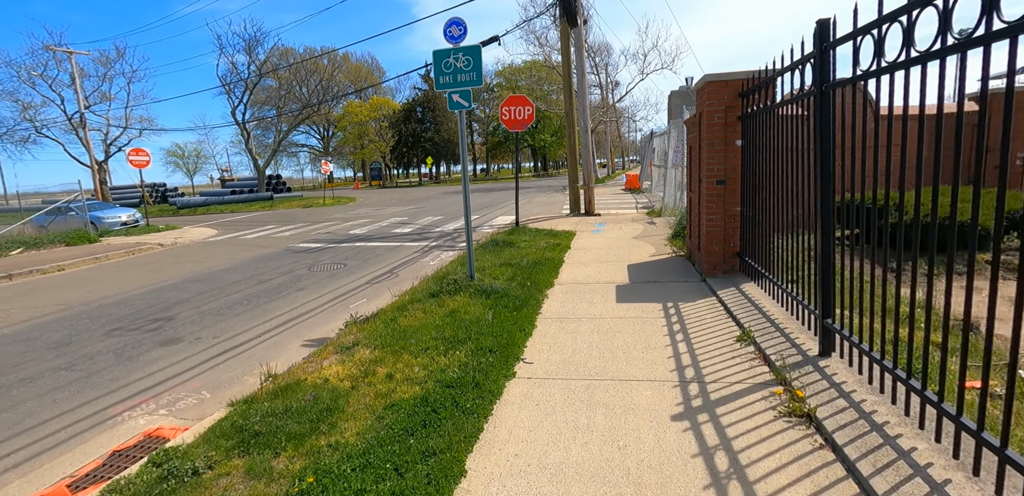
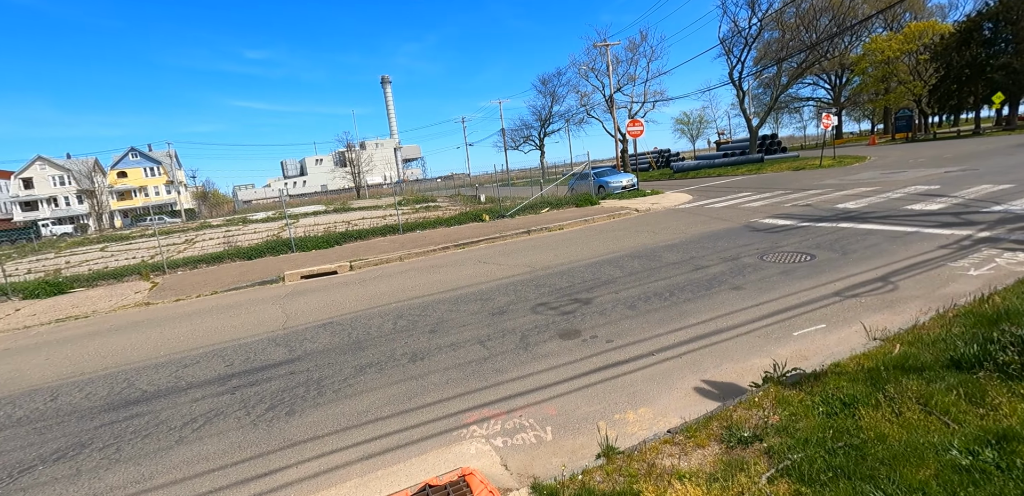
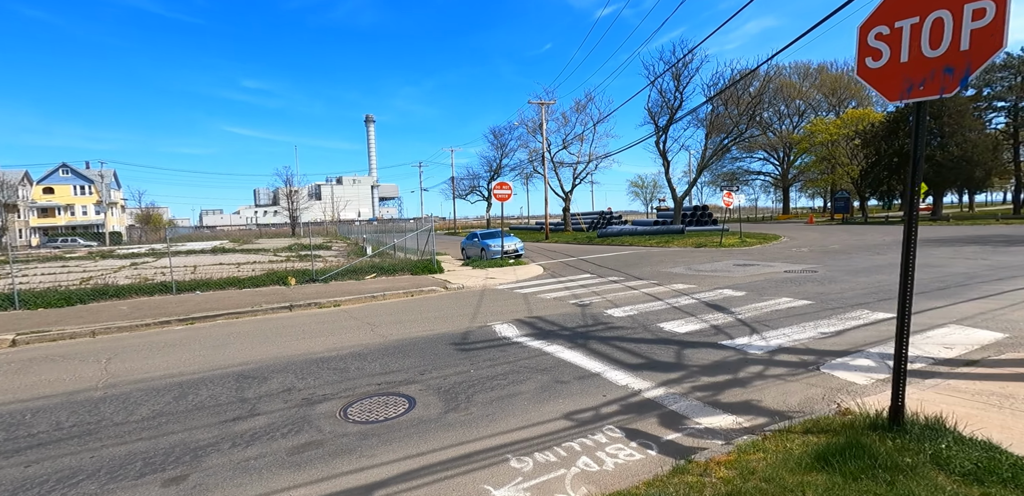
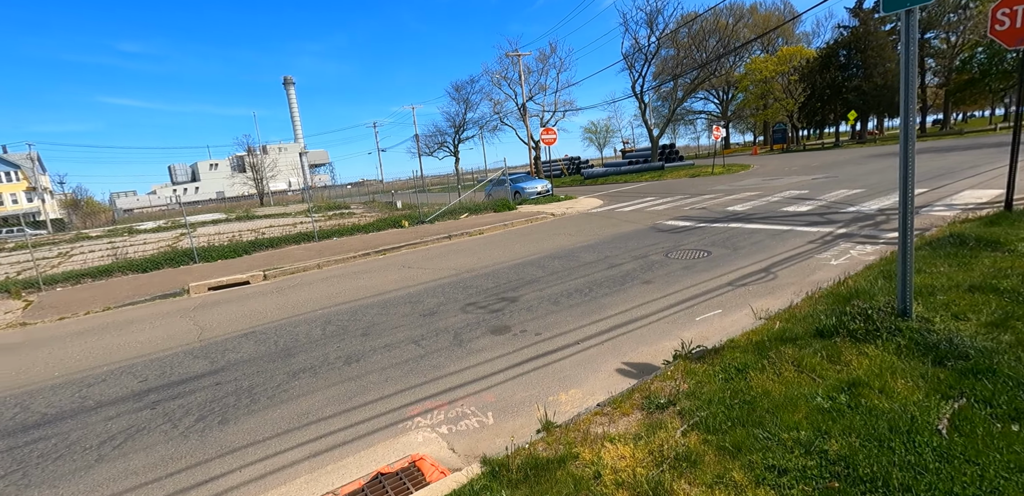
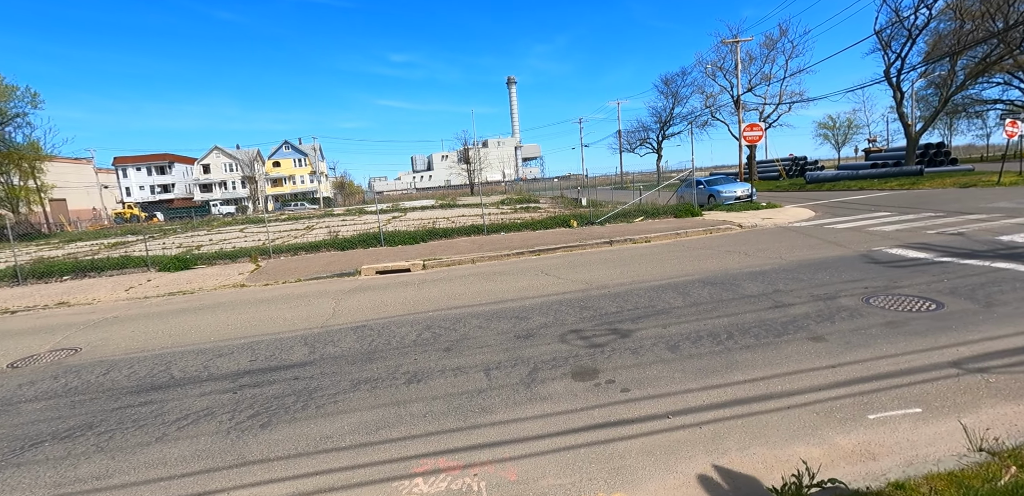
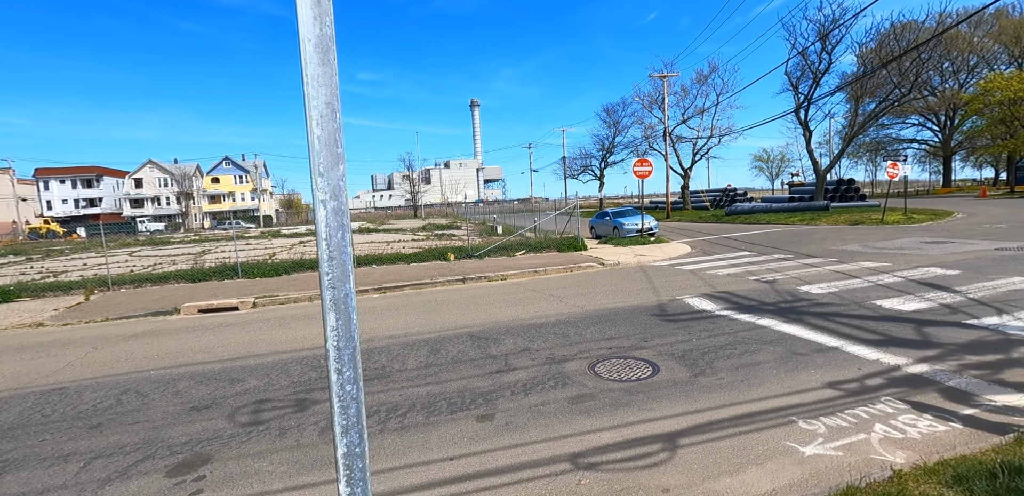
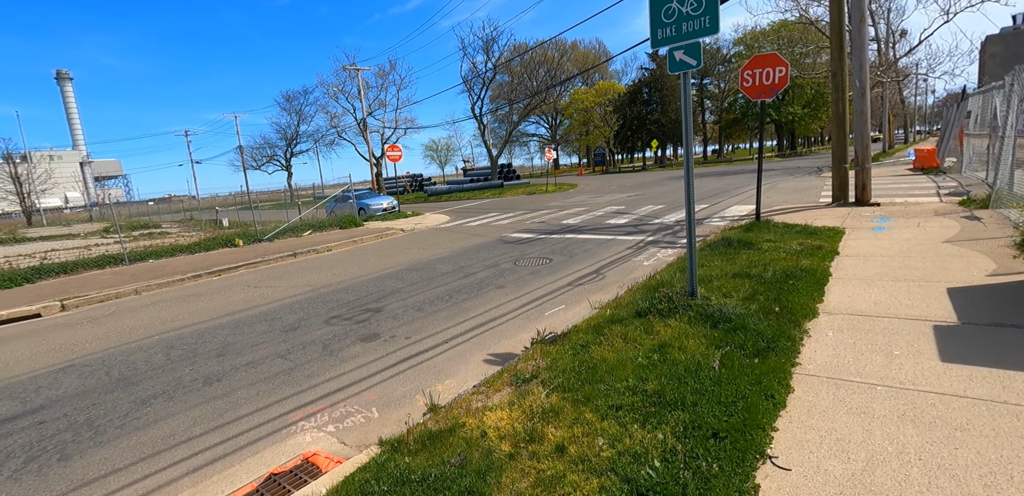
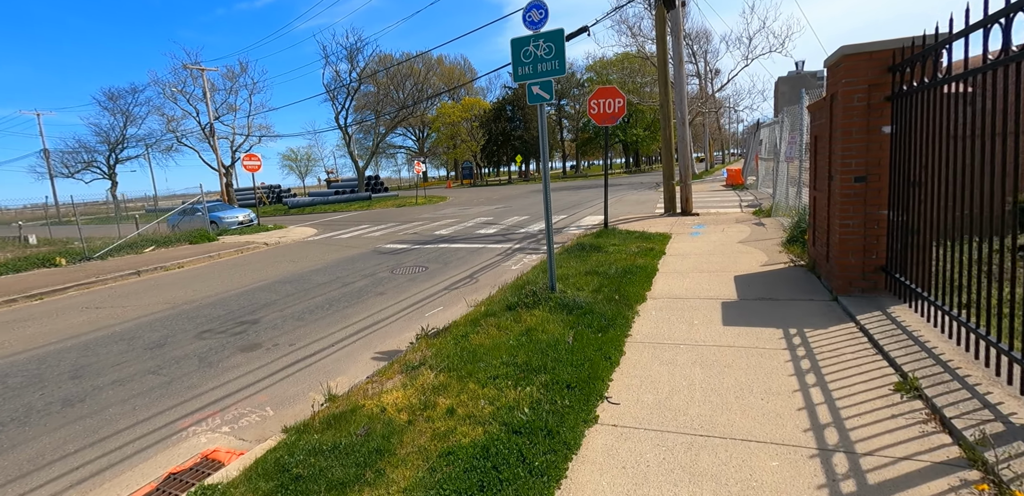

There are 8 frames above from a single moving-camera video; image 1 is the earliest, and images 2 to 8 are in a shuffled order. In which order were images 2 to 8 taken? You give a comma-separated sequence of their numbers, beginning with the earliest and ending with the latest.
8, 7, 4, 2, 5, 6, 3
